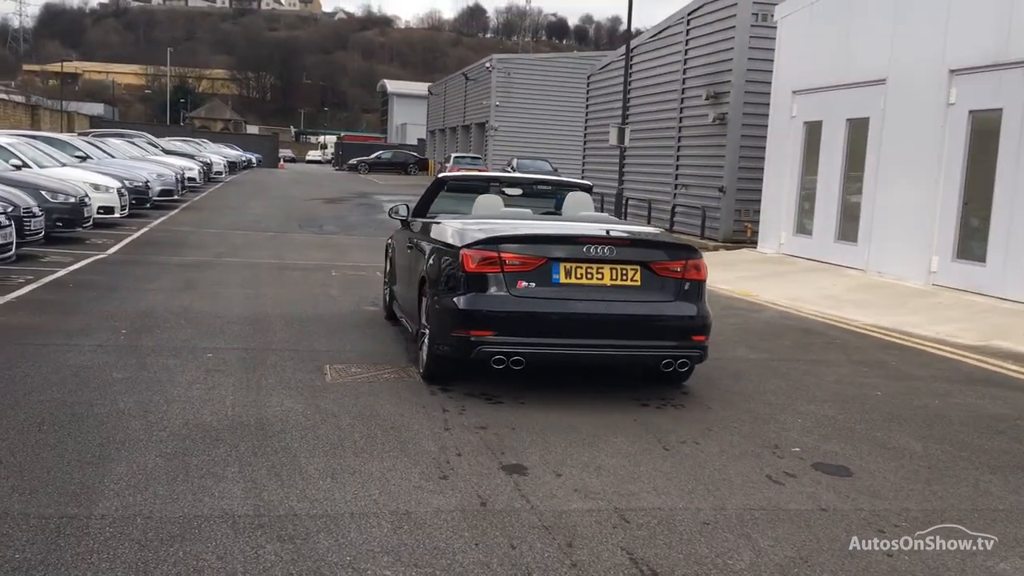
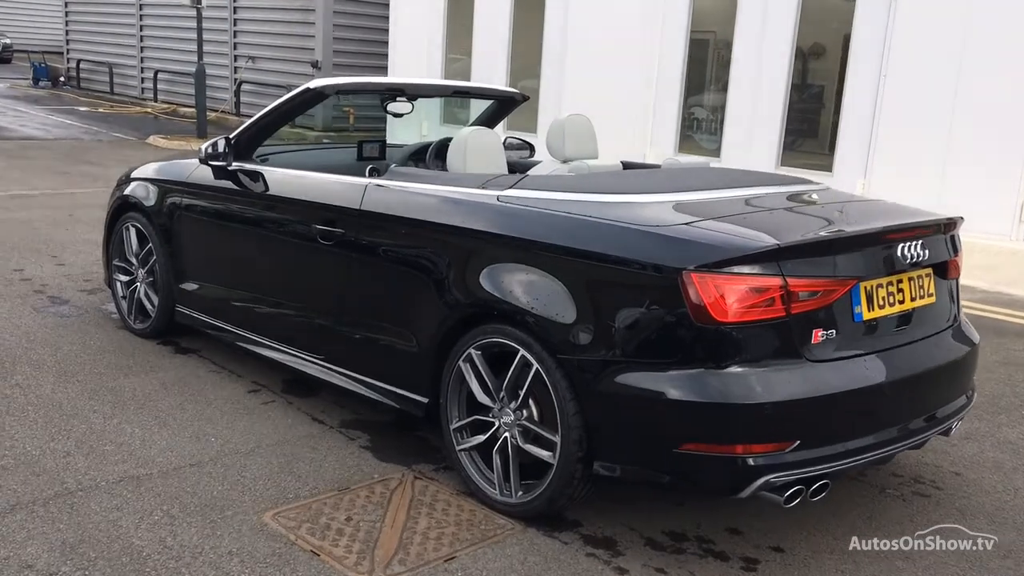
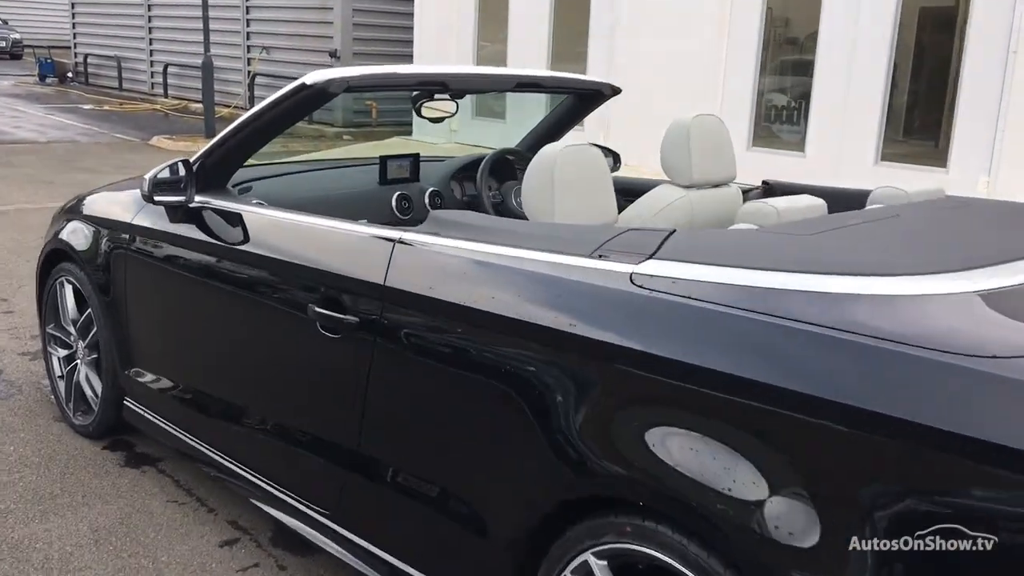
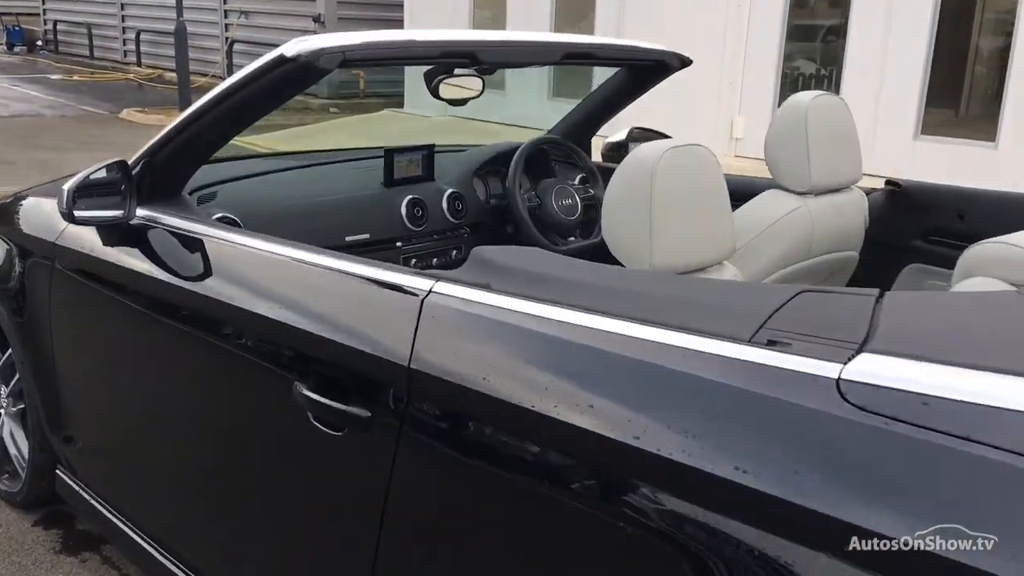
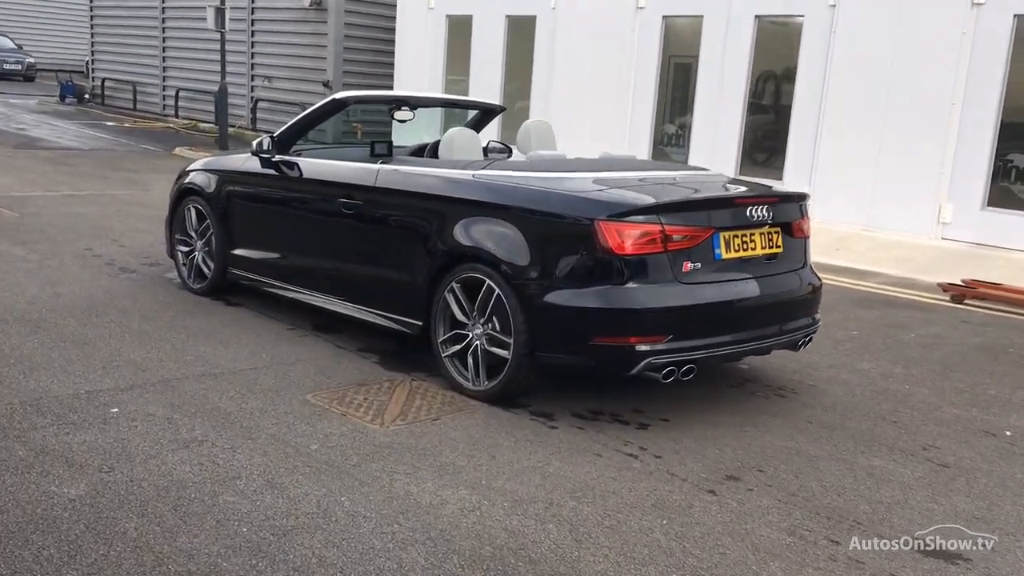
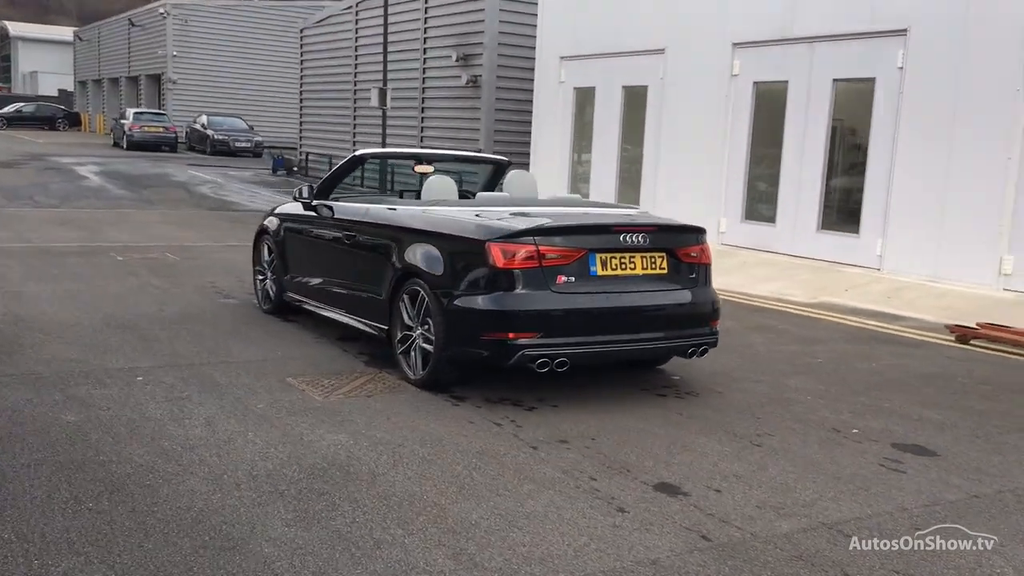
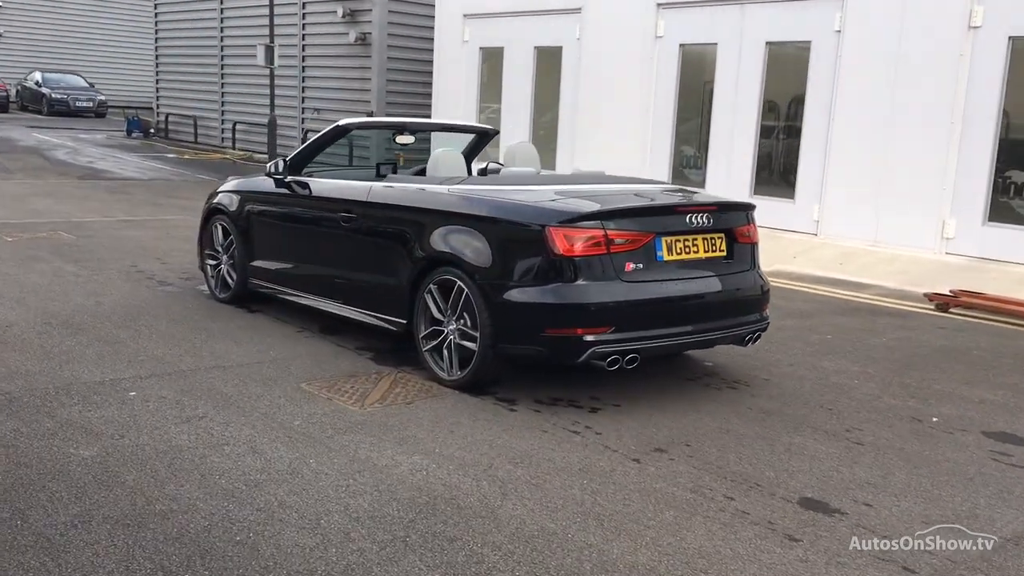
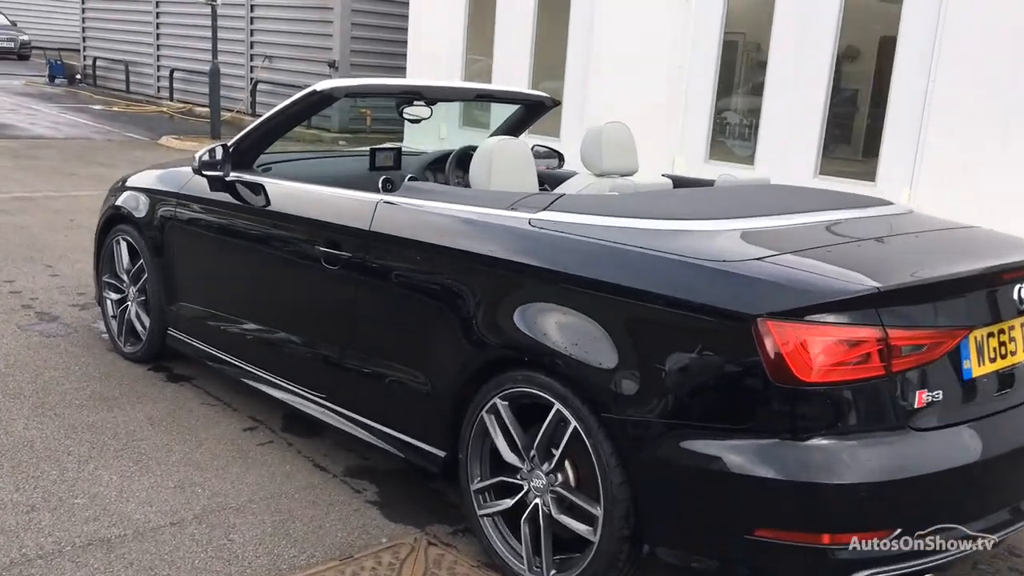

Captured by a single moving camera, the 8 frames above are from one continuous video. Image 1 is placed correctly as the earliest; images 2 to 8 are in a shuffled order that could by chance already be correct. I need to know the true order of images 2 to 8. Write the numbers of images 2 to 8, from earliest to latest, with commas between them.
6, 7, 5, 2, 8, 3, 4
